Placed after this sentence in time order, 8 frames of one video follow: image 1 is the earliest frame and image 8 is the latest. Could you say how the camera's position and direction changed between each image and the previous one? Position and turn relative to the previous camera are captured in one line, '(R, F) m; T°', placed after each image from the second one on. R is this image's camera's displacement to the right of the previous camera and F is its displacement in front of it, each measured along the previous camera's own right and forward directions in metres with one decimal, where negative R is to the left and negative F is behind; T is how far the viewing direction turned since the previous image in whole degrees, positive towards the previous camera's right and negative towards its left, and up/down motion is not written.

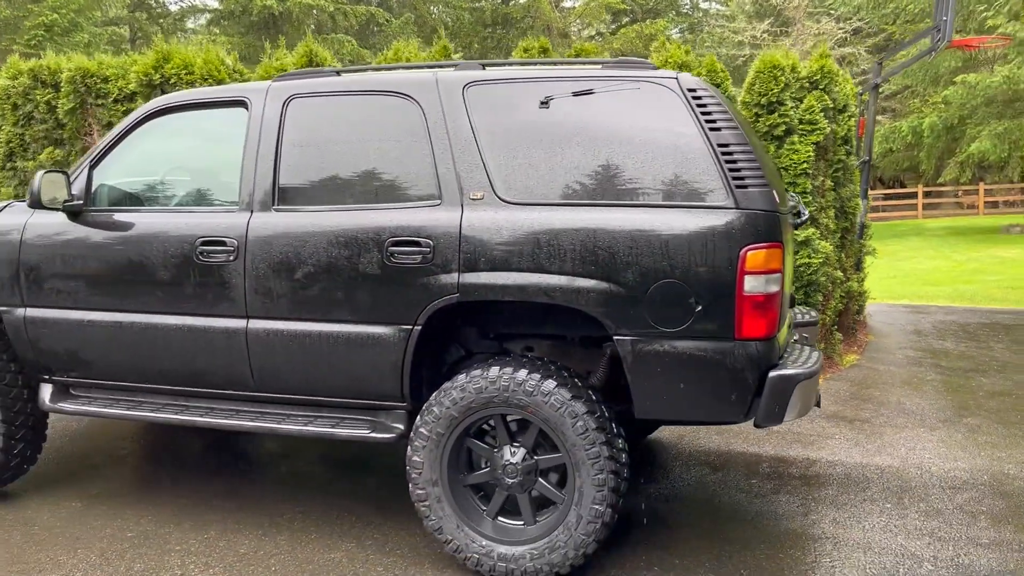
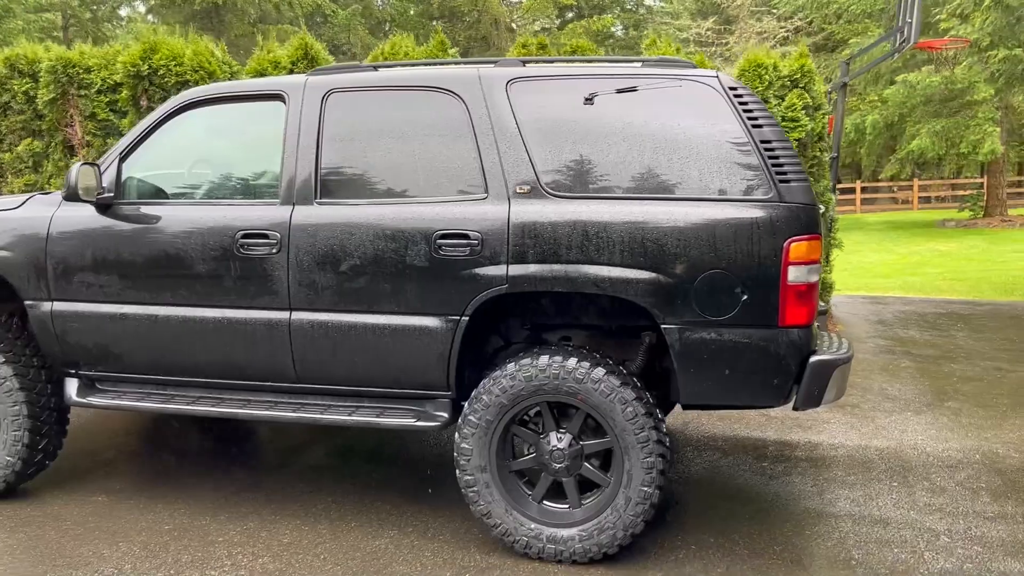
(-0.3, -0.1) m; +3°
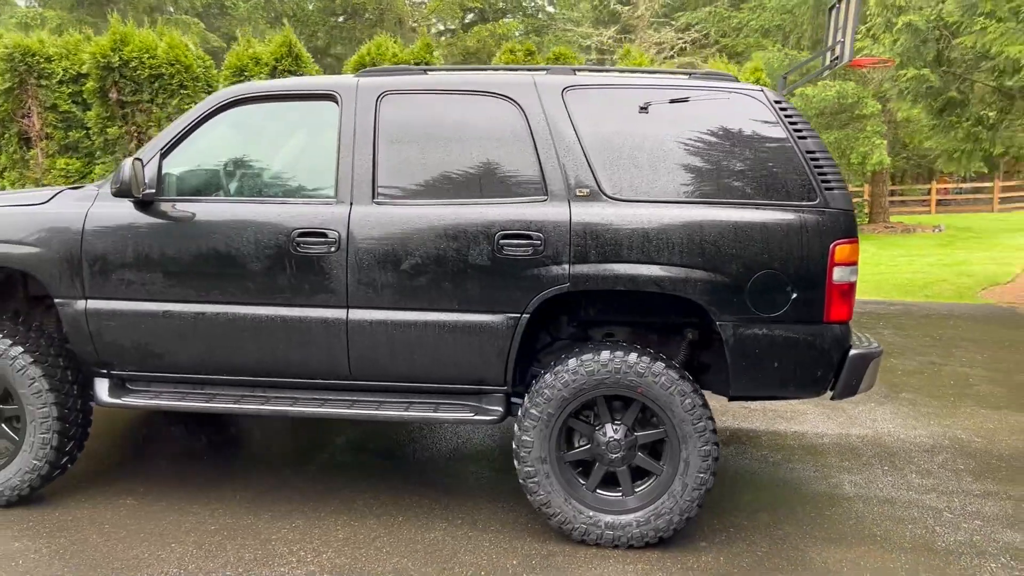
(-0.5, -0.1) m; +6°
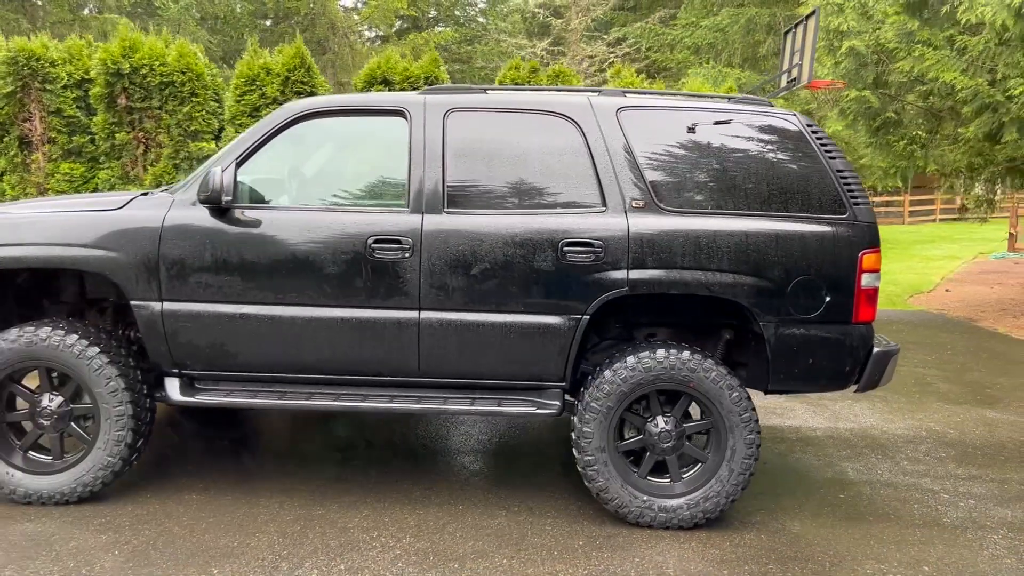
(-0.5, -0.2) m; +5°
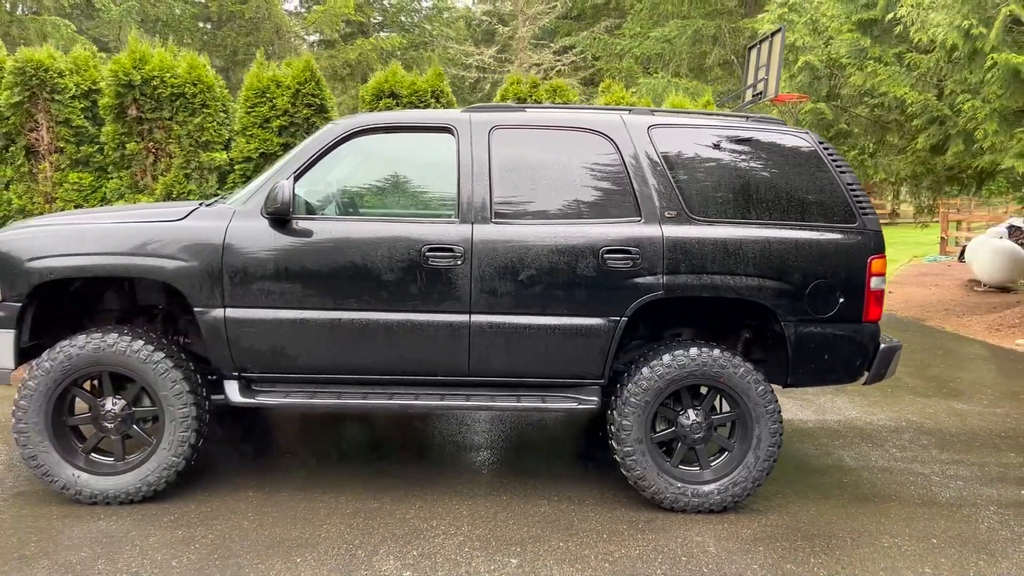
(-0.4, -0.2) m; +4°
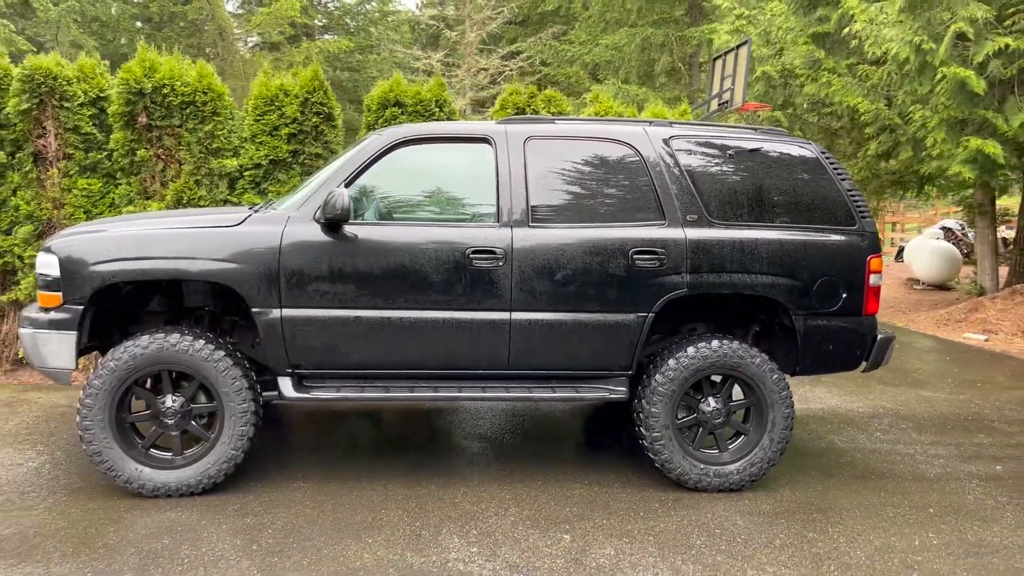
(-0.4, -0.2) m; +4°
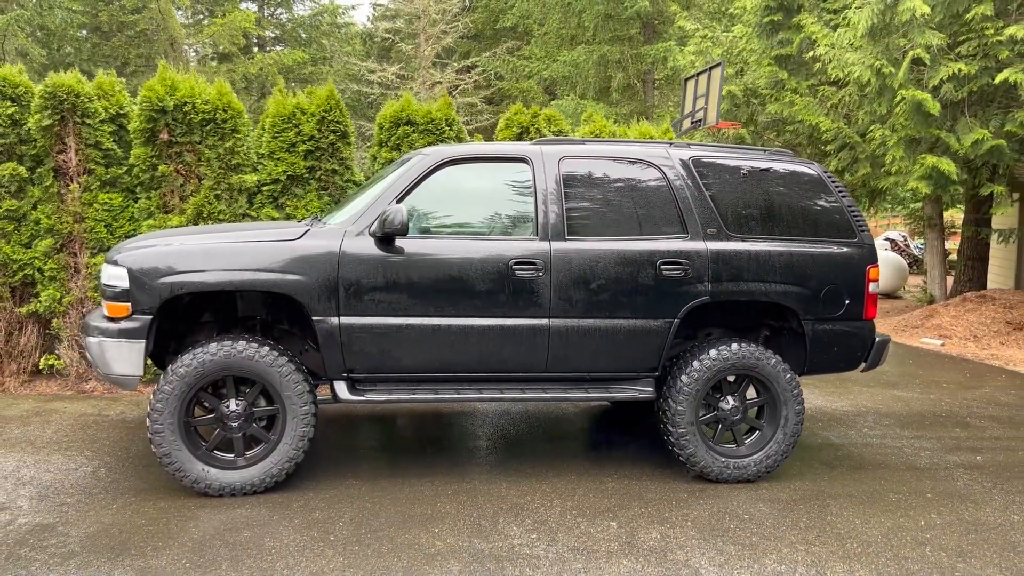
(-0.4, -0.3) m; +3°
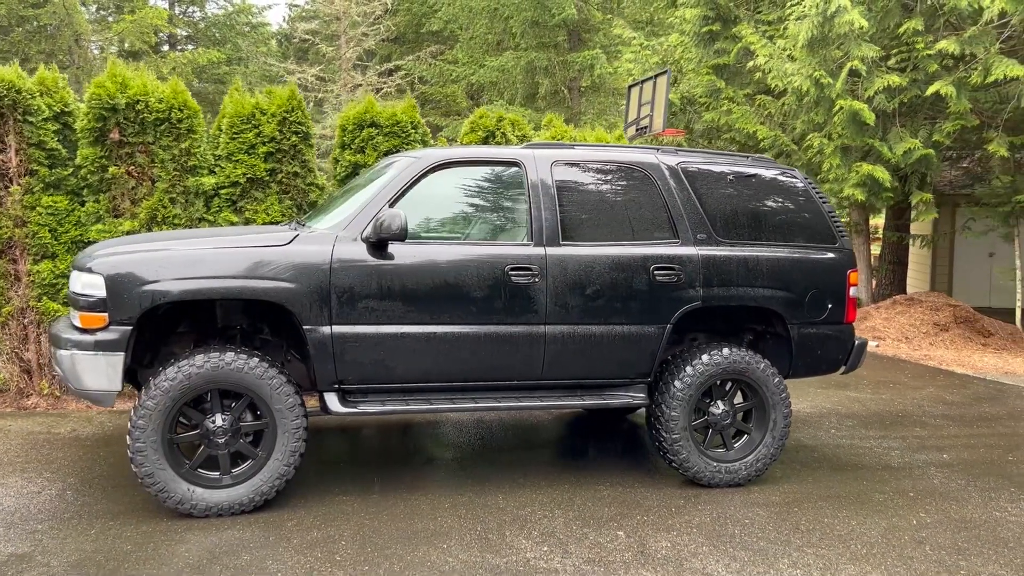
(-0.3, +0.1) m; +5°
